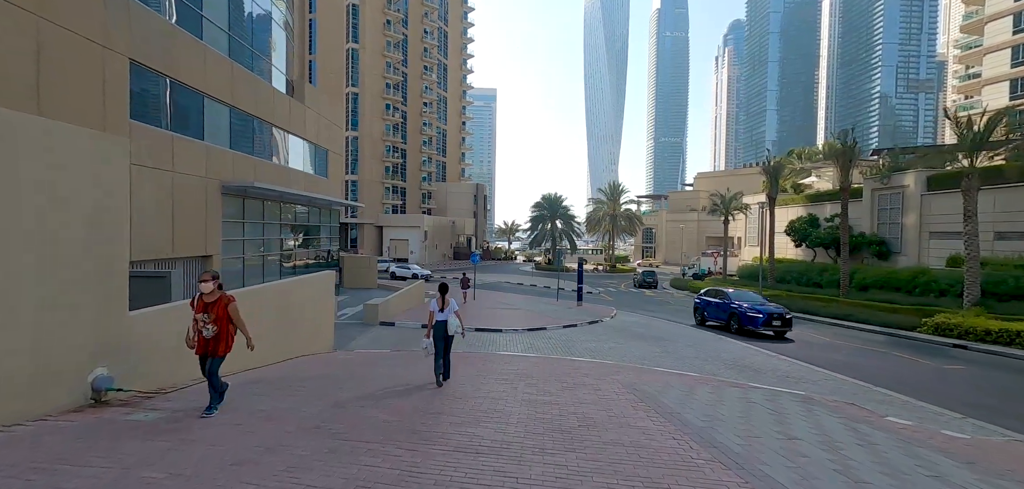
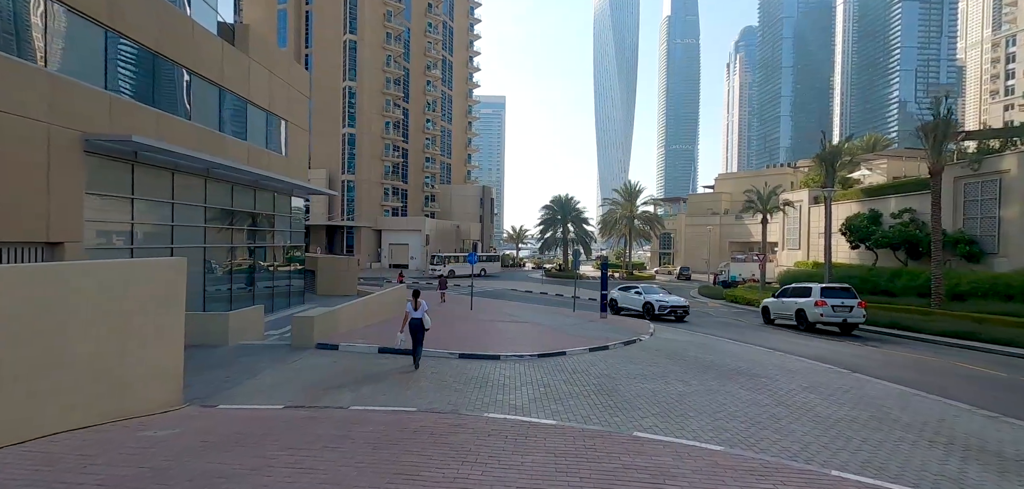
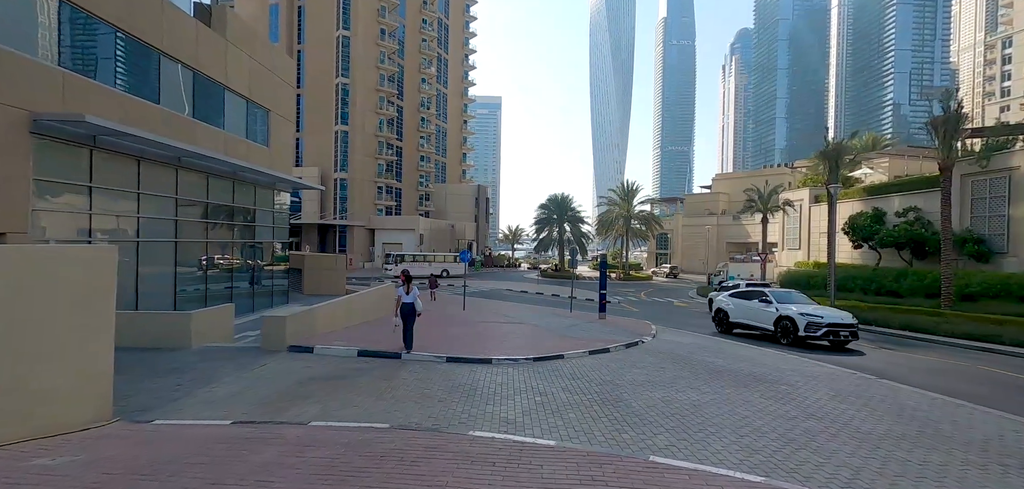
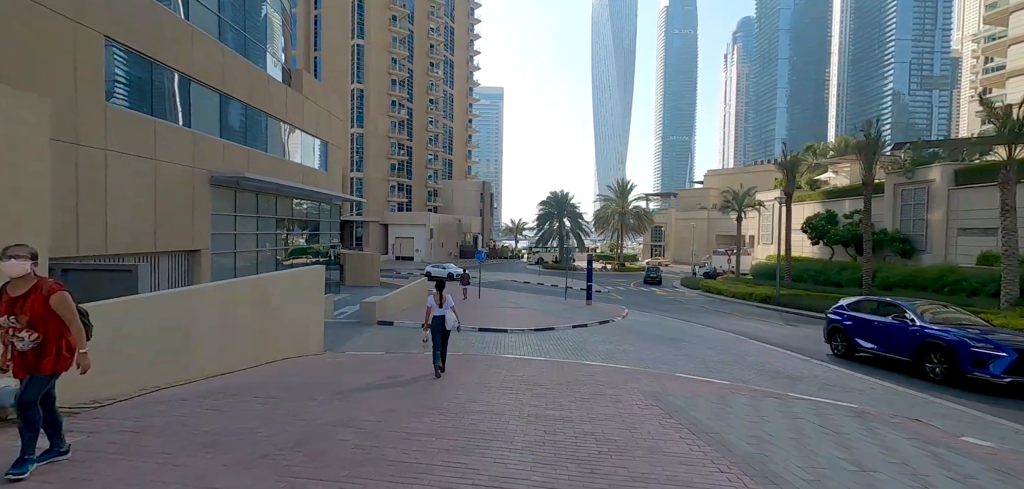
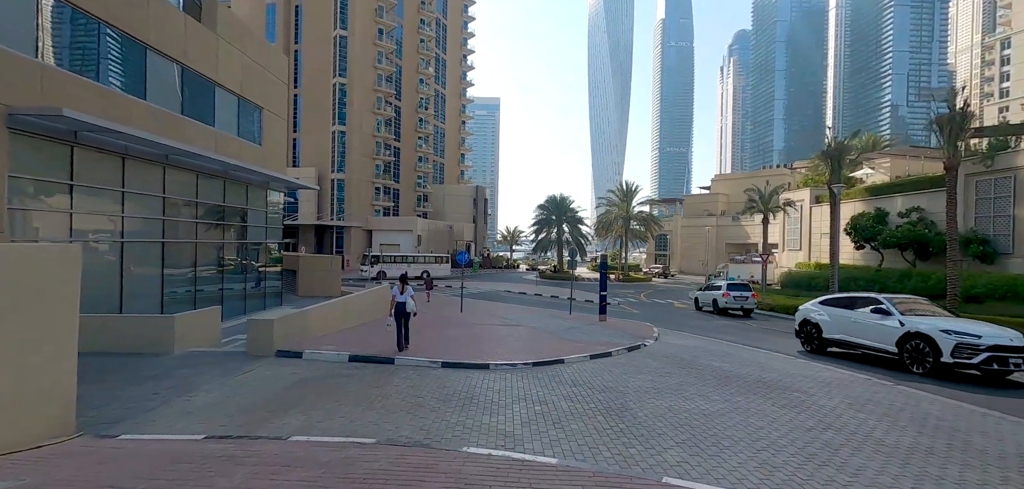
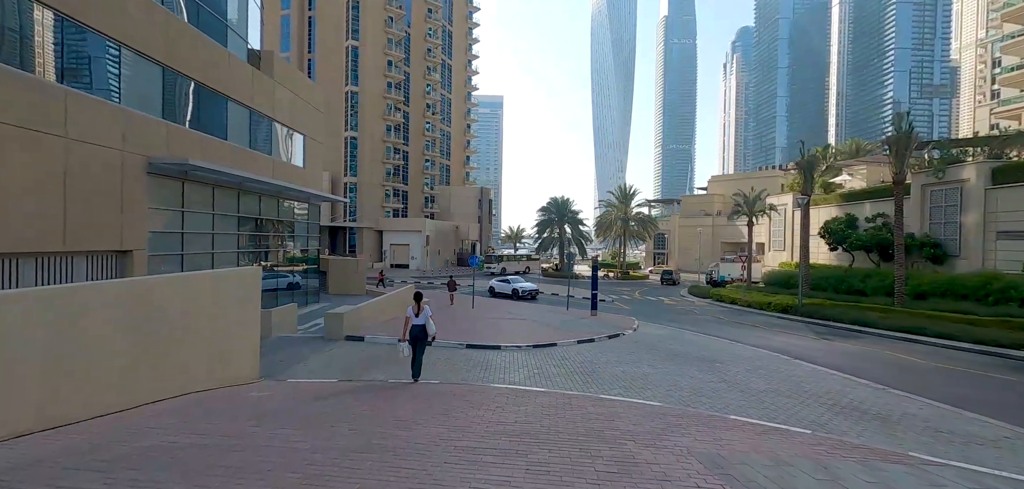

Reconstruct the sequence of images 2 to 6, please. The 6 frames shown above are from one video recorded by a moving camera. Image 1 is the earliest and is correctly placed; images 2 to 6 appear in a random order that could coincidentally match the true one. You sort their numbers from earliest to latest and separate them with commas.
4, 6, 2, 3, 5
